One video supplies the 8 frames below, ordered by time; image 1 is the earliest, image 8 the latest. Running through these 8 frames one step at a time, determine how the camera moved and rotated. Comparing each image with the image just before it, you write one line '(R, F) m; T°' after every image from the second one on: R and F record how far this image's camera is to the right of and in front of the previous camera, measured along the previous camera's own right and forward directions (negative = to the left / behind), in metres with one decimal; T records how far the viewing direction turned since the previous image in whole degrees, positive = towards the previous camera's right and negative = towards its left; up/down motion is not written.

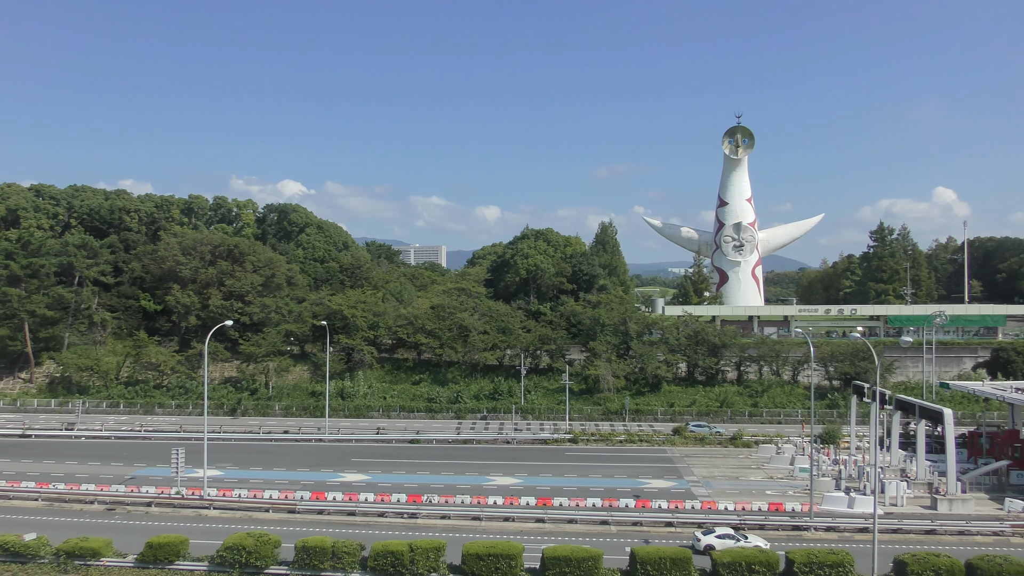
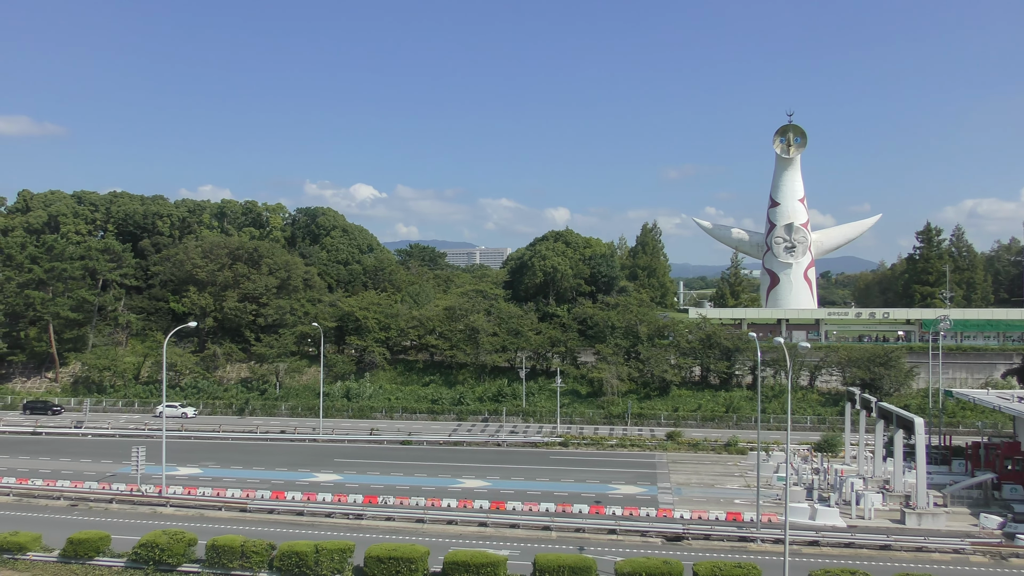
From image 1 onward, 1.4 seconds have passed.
(+3.1, +0.3) m; -5°
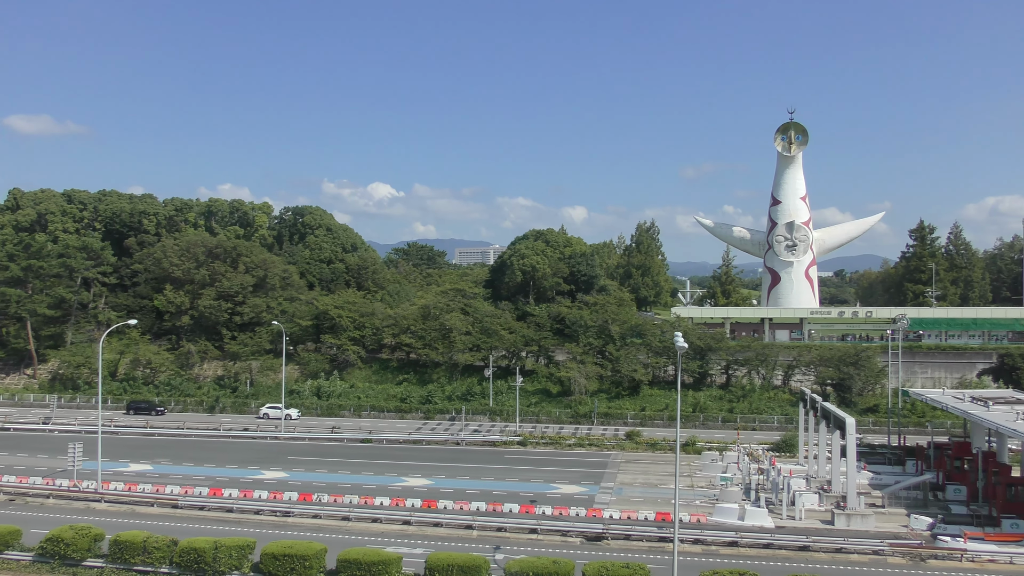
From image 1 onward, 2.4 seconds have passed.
(+2.3, 0.0) m; -1°
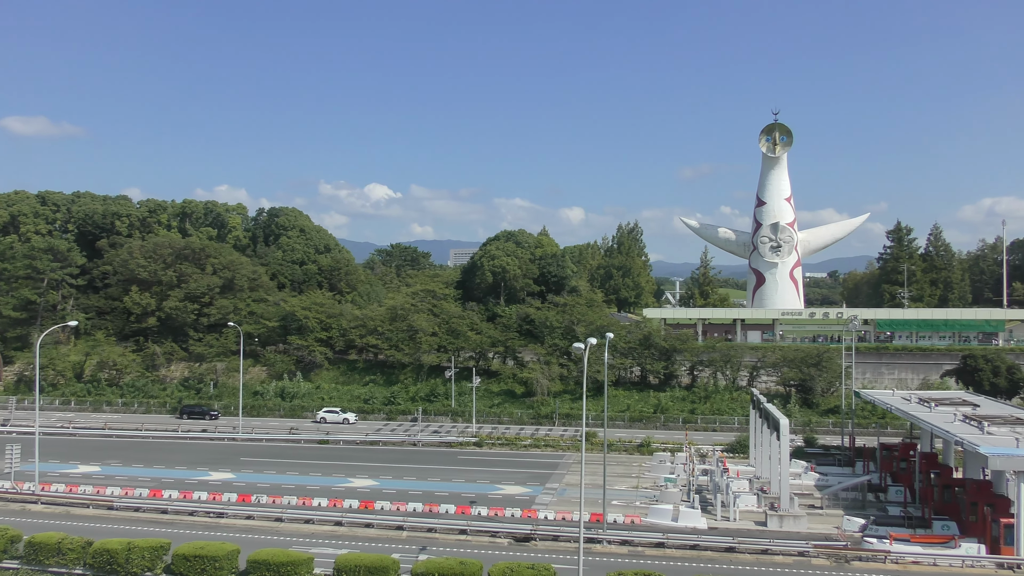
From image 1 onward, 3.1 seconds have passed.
(+1.6, 0.0) m; 0°
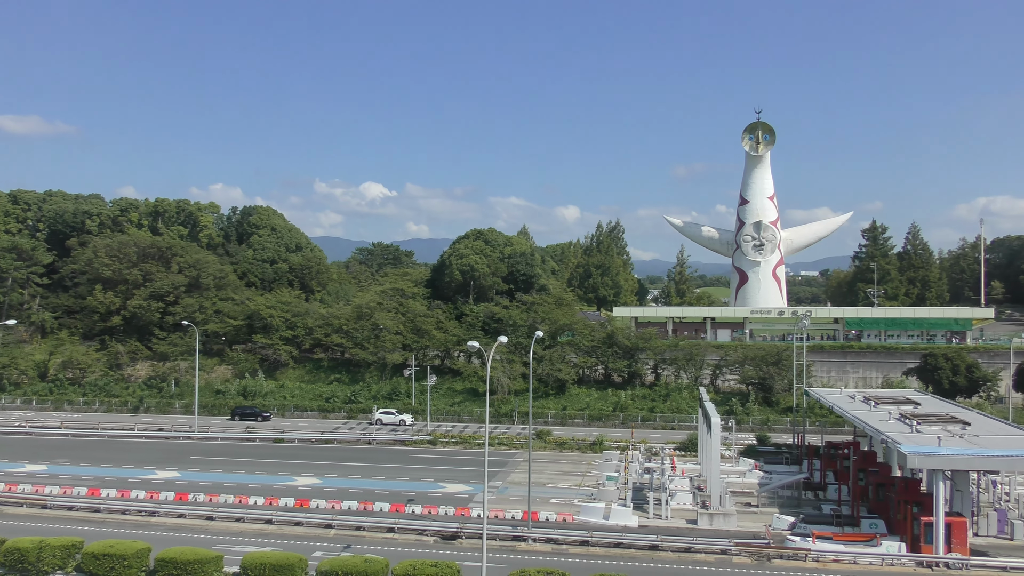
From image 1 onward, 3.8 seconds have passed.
(+1.6, 0.0) m; 0°
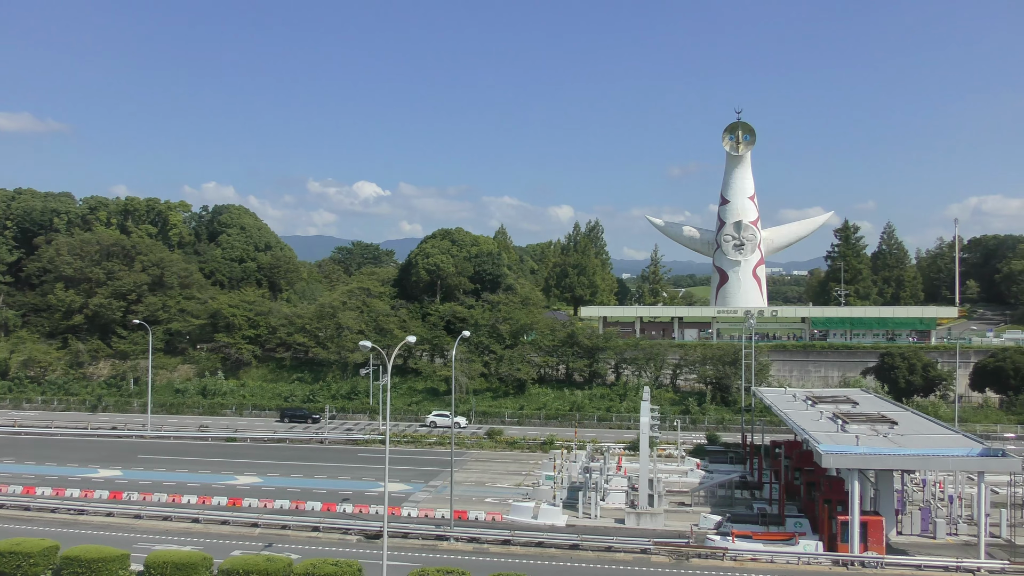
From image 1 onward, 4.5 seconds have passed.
(+1.7, 0.0) m; 0°
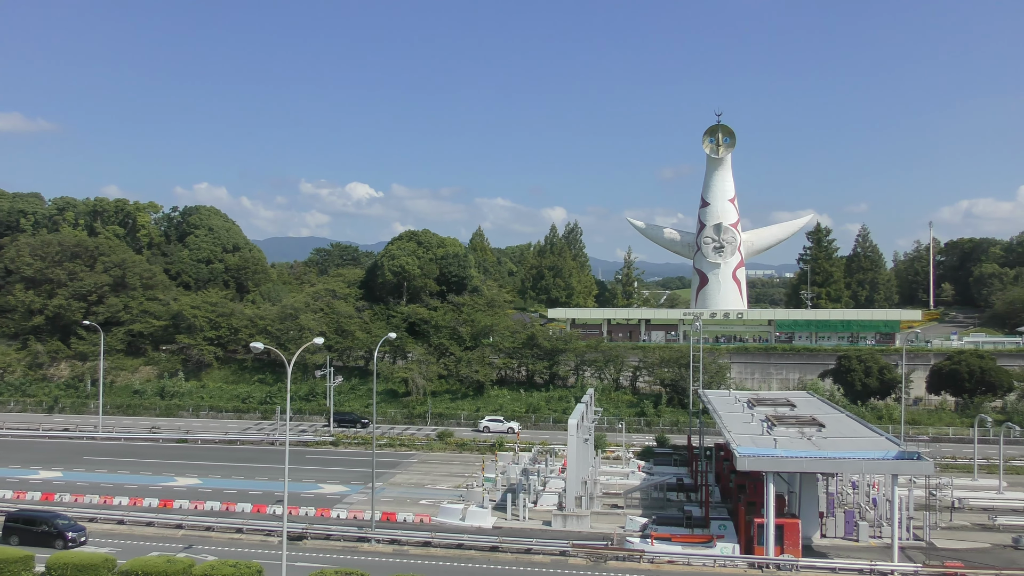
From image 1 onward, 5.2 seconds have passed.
(+1.7, 0.0) m; 0°
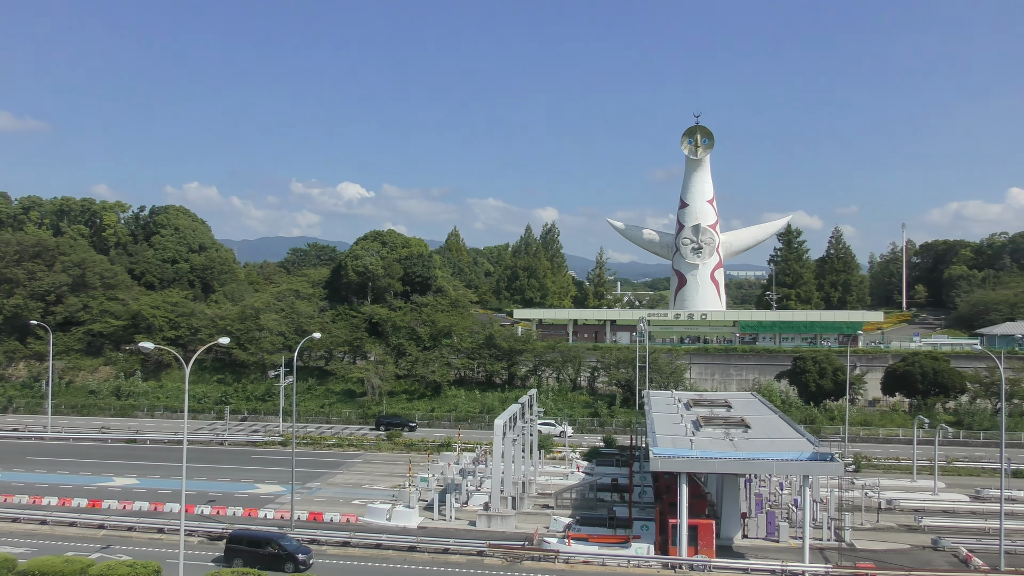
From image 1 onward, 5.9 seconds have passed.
(+1.7, 0.0) m; 0°
